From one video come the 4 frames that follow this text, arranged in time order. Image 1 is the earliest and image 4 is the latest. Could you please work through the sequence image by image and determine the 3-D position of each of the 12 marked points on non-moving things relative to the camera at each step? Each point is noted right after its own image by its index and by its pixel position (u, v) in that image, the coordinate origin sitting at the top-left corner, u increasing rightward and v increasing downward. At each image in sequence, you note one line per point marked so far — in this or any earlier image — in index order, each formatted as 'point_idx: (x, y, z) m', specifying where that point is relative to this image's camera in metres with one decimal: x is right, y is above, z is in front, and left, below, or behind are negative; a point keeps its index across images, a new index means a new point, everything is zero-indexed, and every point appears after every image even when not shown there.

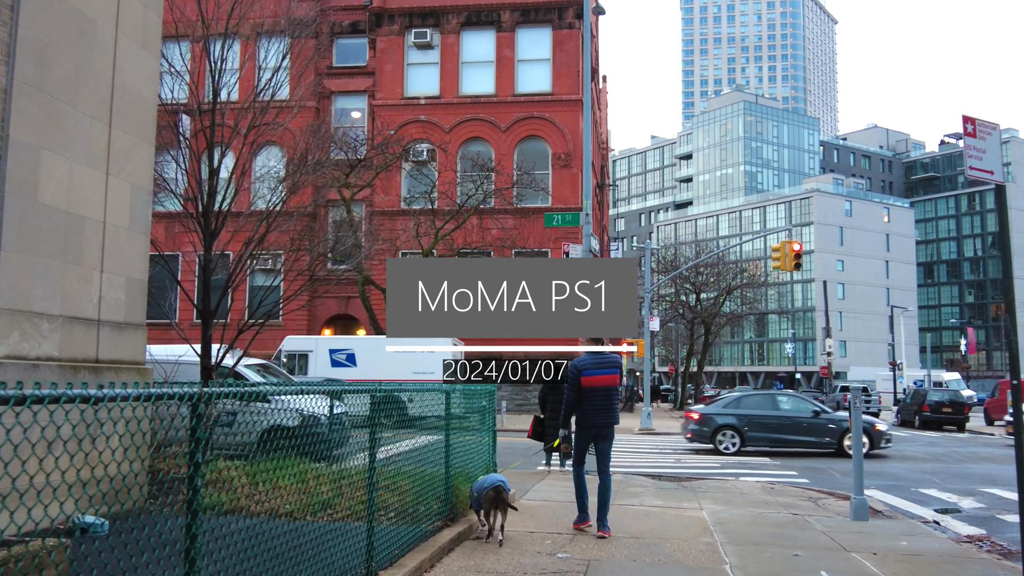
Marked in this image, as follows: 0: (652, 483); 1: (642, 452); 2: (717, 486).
0: (+2.1, -2.9, +12.2) m
1: (+2.9, -3.7, +18.3) m
2: (+3.0, -2.9, +12.1) m
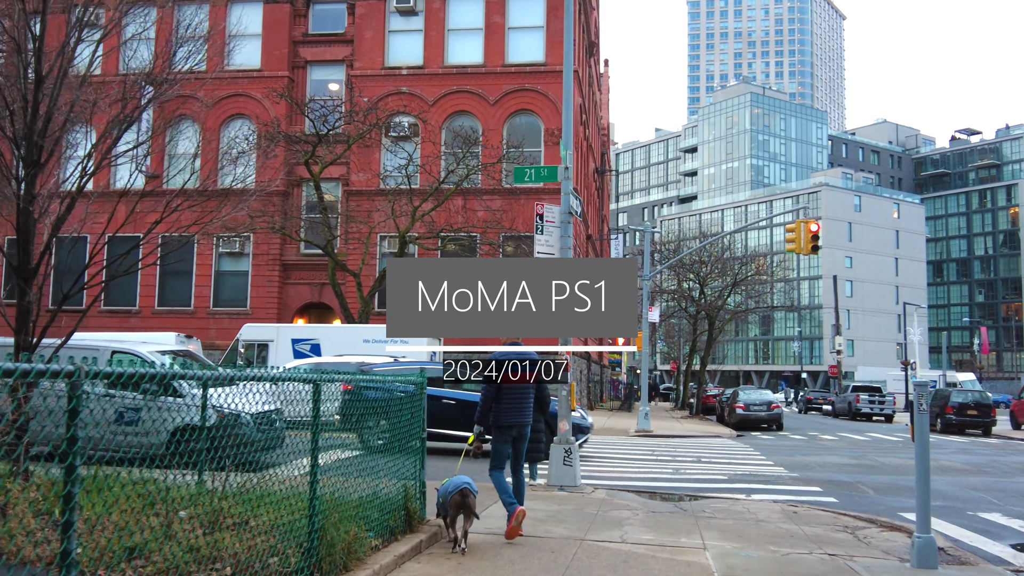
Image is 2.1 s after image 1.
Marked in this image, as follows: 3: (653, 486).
0: (+1.5, -2.5, +9.6) m
1: (+2.4, -3.3, +15.7) m
2: (+2.5, -2.6, +9.5) m
3: (+2.1, -2.9, +12.0) m
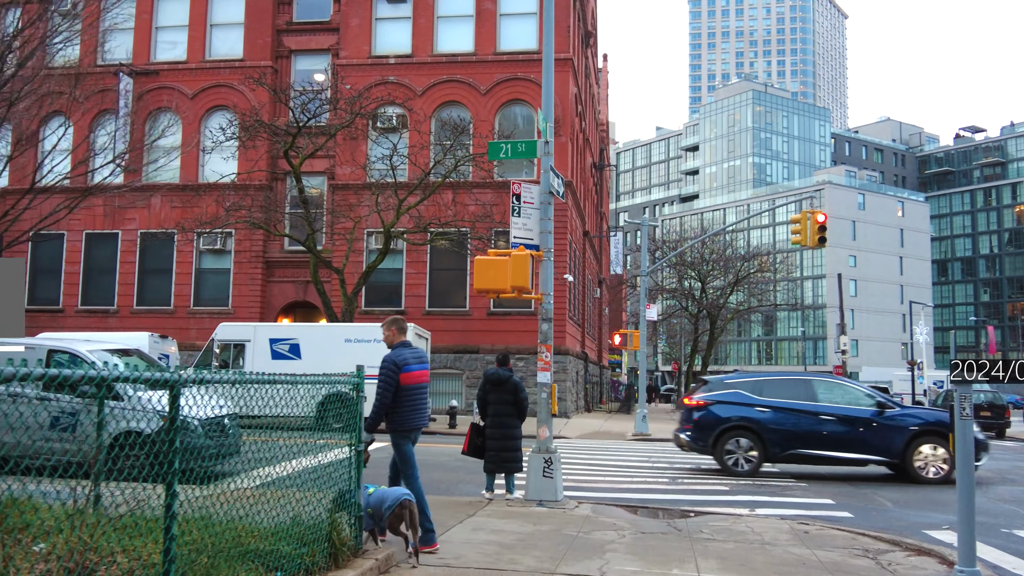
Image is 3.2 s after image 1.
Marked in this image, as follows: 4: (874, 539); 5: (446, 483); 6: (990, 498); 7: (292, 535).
0: (+1.2, -2.4, +8.4) m
1: (+2.1, -3.2, +14.5) m
2: (+2.2, -2.4, +8.3) m
3: (+1.8, -2.7, +10.7) m
4: (+3.6, -2.5, +8.1) m
5: (-0.9, -2.7, +11.5) m
6: (+6.8, -3.0, +11.7) m
7: (-1.5, -1.6, +5.4) m
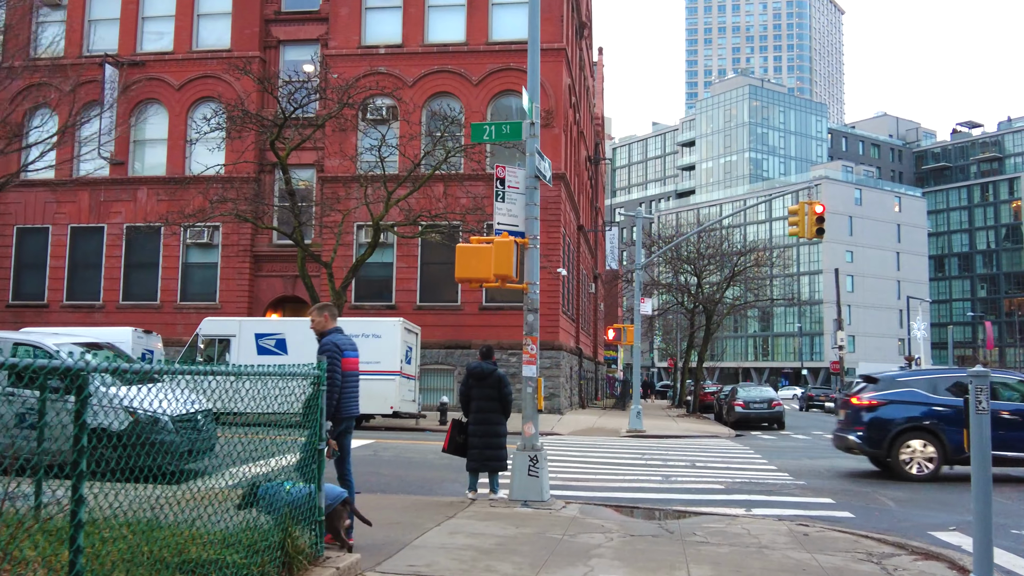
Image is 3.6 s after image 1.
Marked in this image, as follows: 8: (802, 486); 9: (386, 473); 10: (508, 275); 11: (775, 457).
0: (+1.0, -2.3, +7.9) m
1: (+1.9, -3.0, +14.0) m
2: (+2.0, -2.3, +7.8) m
3: (+1.6, -2.6, +10.3) m
4: (+3.4, -2.4, +7.7) m
5: (-1.1, -2.6, +11.0) m
6: (+6.6, -2.9, +11.3) m
7: (-1.6, -1.5, +5.0) m
8: (+4.2, -2.8, +11.8) m
9: (-1.8, -2.7, +11.9) m
10: (0.0, +0.1, +8.8) m
11: (+5.3, -3.4, +16.5) m
